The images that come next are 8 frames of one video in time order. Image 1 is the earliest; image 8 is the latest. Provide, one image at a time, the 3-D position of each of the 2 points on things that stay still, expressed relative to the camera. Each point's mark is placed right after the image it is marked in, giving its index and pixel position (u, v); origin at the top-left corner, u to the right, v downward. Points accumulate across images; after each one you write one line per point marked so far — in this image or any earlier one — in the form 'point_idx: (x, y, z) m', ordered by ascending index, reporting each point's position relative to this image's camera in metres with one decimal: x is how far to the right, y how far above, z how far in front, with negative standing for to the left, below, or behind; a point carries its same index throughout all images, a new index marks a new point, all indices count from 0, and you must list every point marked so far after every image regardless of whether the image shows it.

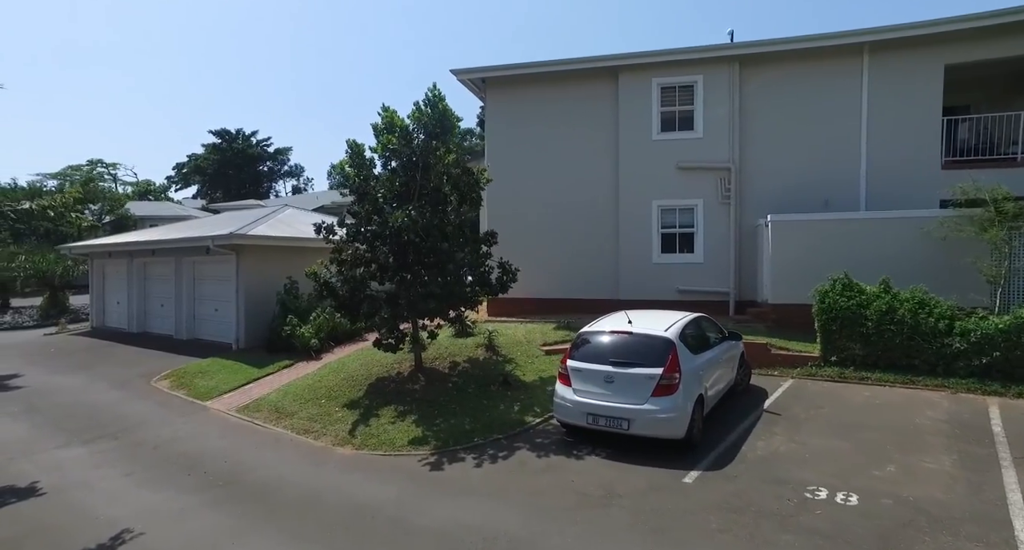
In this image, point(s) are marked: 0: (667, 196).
0: (+3.8, +2.0, +11.3) m
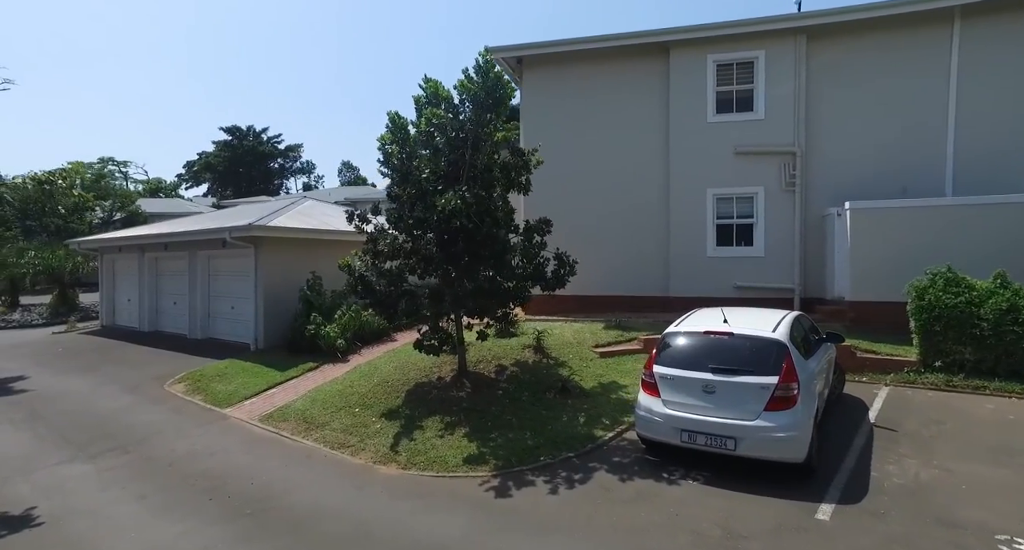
0: (+4.8, +2.1, +10.3) m
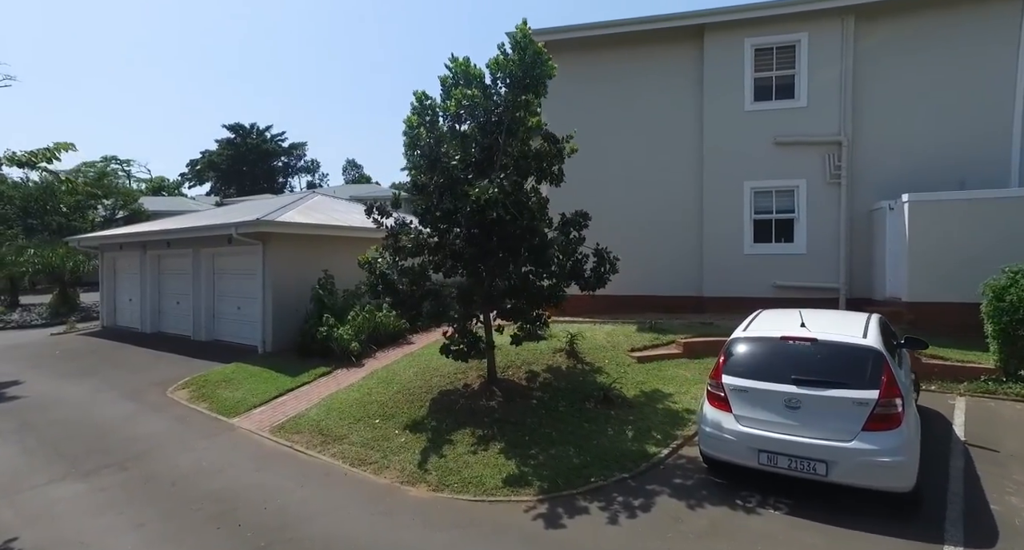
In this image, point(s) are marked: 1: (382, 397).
0: (+5.3, +2.1, +9.7) m
1: (-2.0, -1.9, +7.2) m
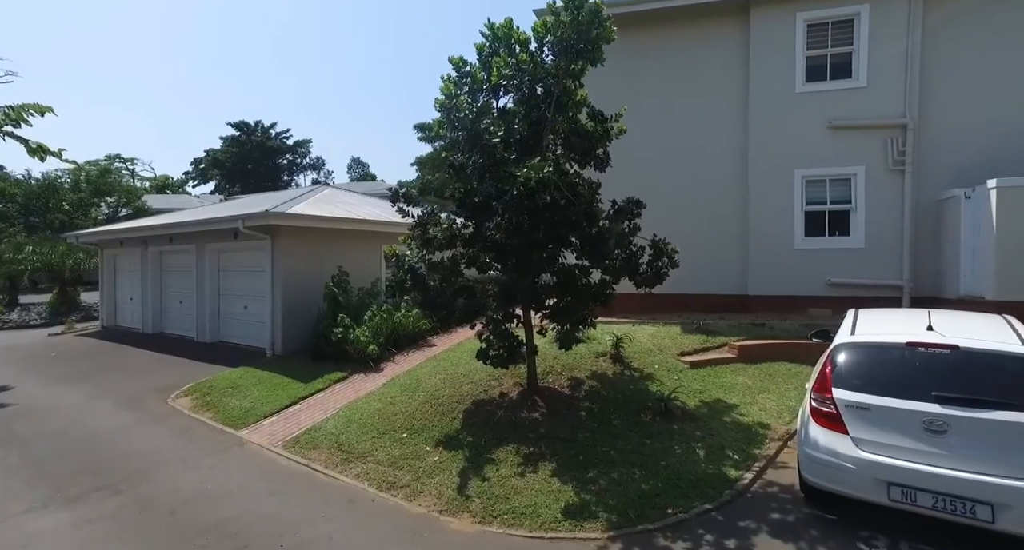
0: (+5.9, +2.2, +8.9) m
1: (-1.5, -1.9, +6.4) m
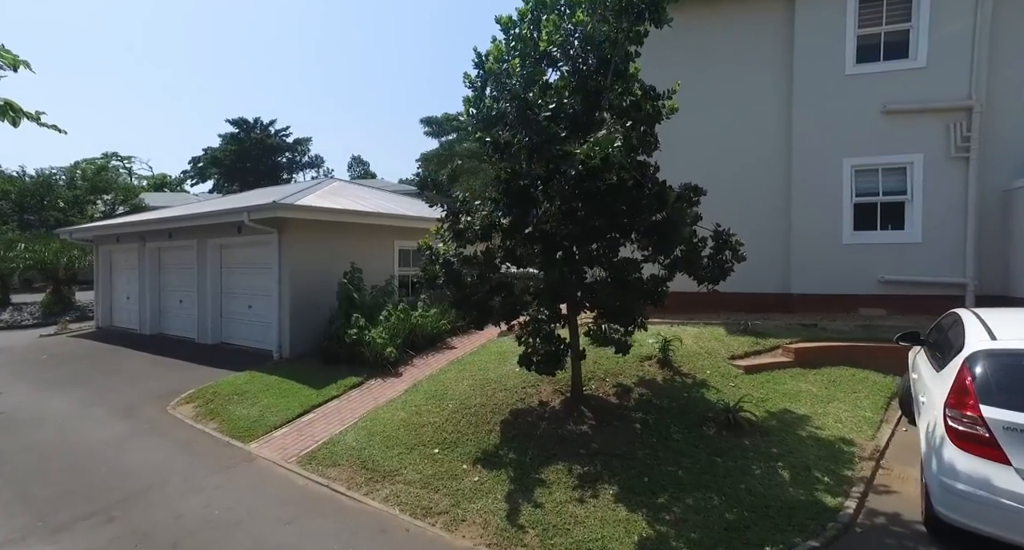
0: (+6.4, +2.2, +8.2) m
1: (-0.9, -1.8, +5.7) m
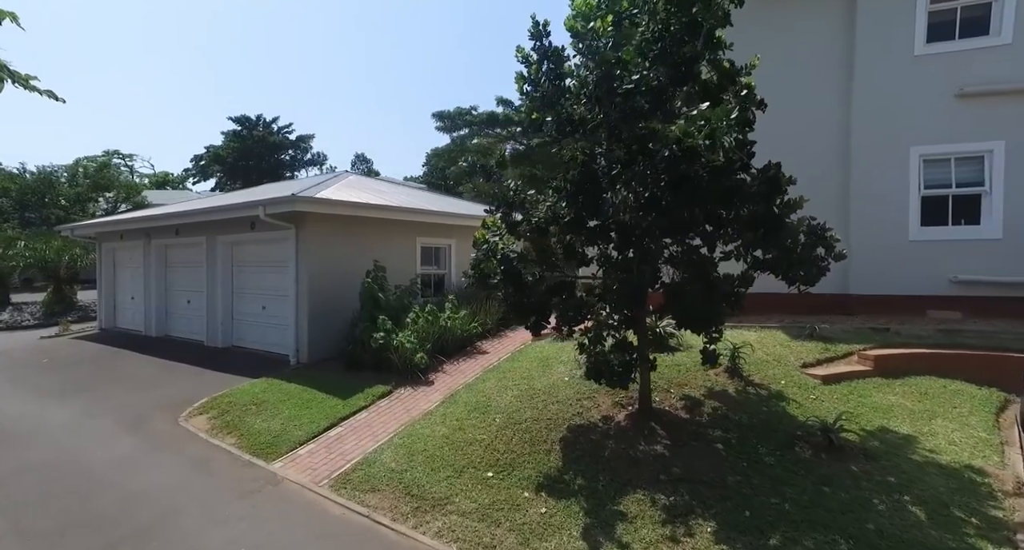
0: (+7.0, +2.2, +7.6) m
1: (-0.3, -1.8, +5.1) m
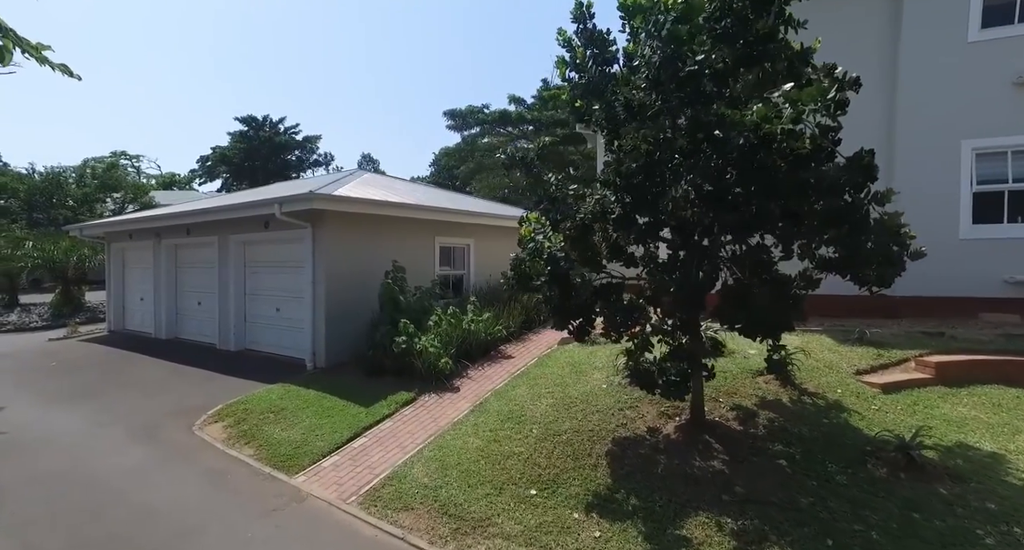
0: (+7.4, +2.2, +7.2) m
1: (+0.1, -1.8, +4.7) m
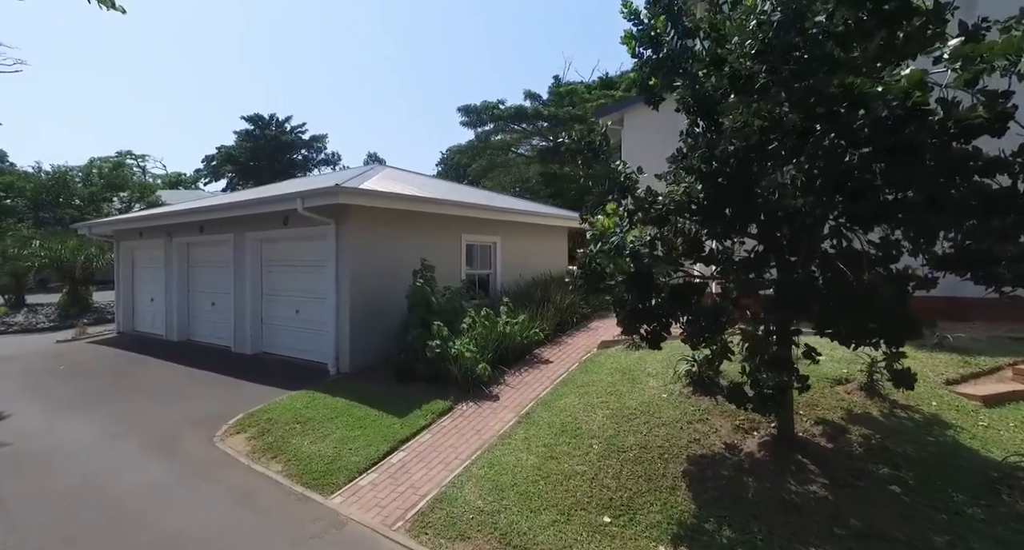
0: (+8.0, +2.2, +6.6) m
1: (+0.7, -1.8, +4.3) m
